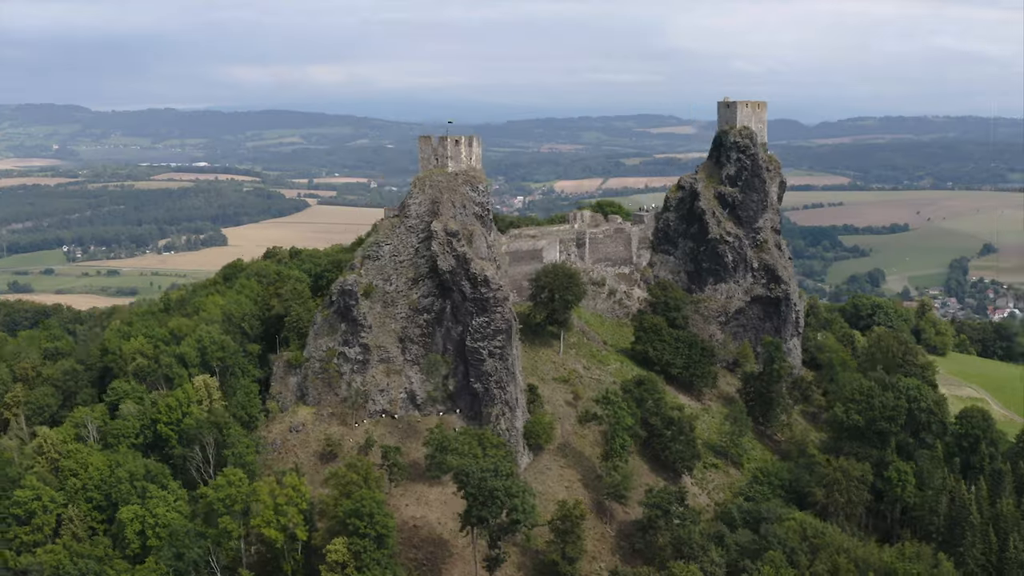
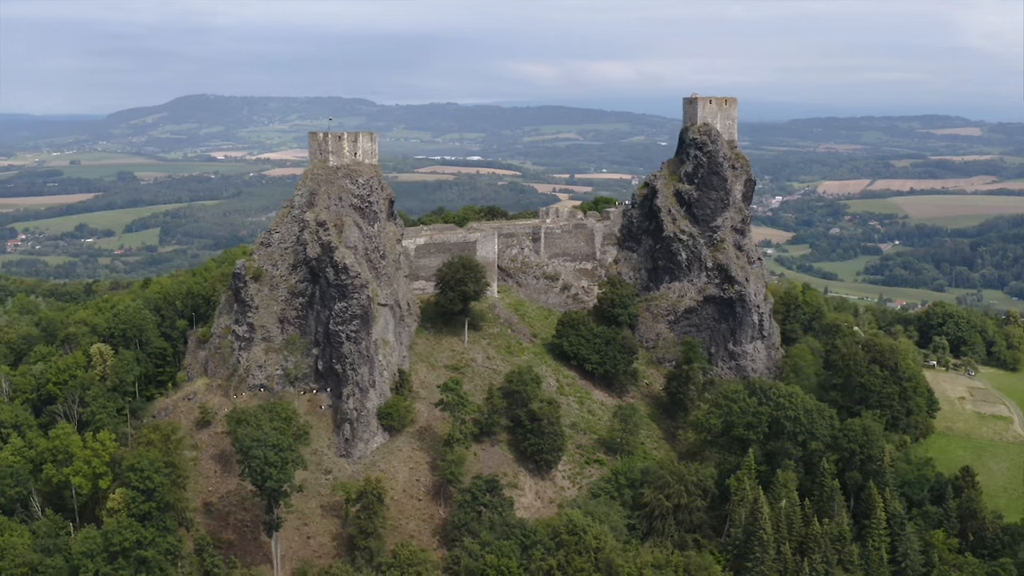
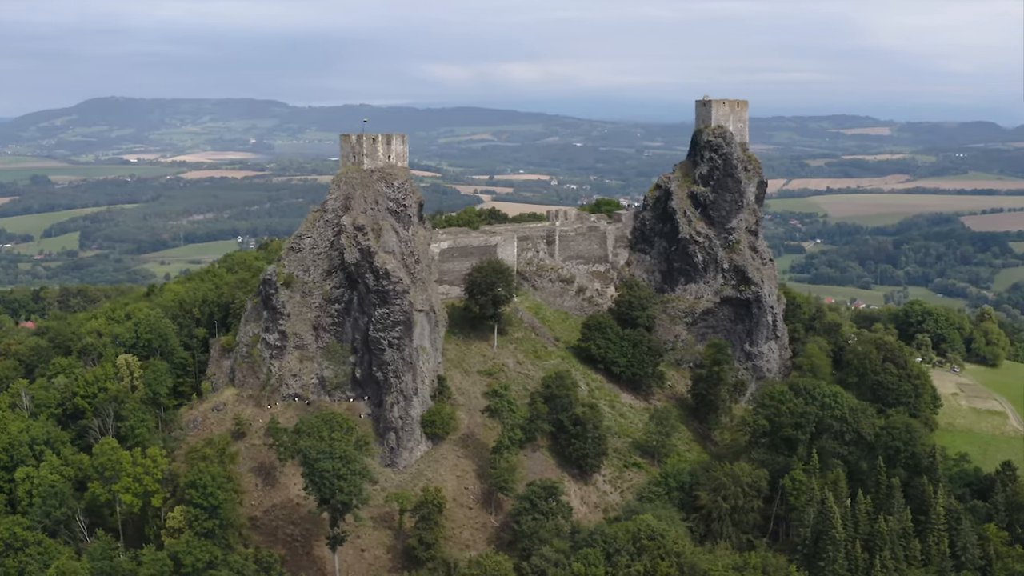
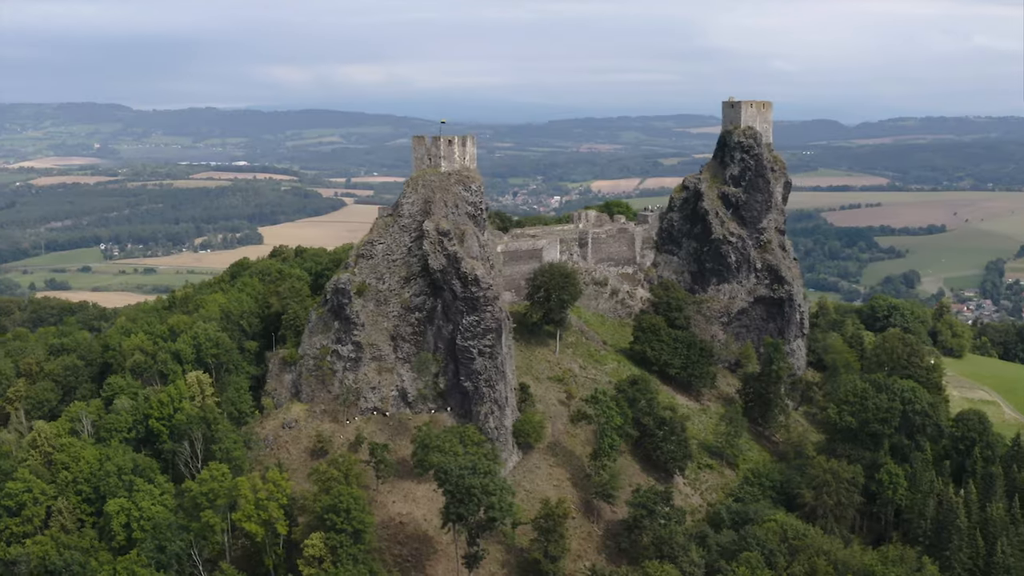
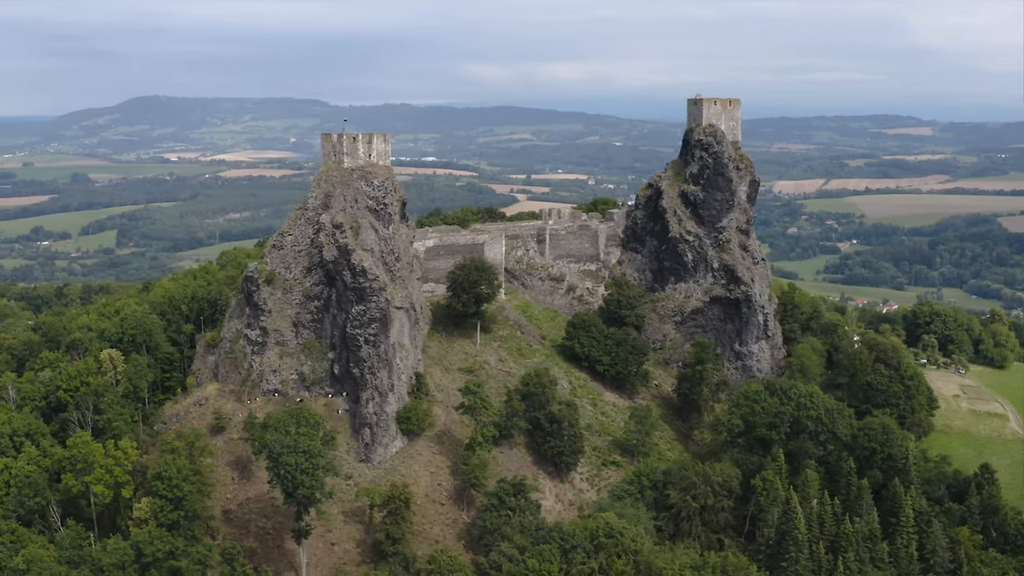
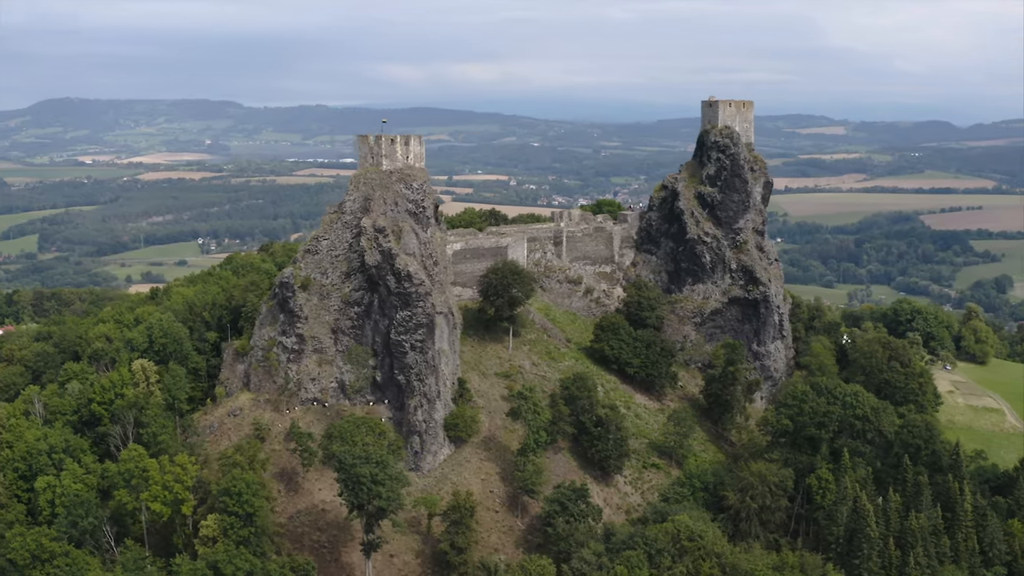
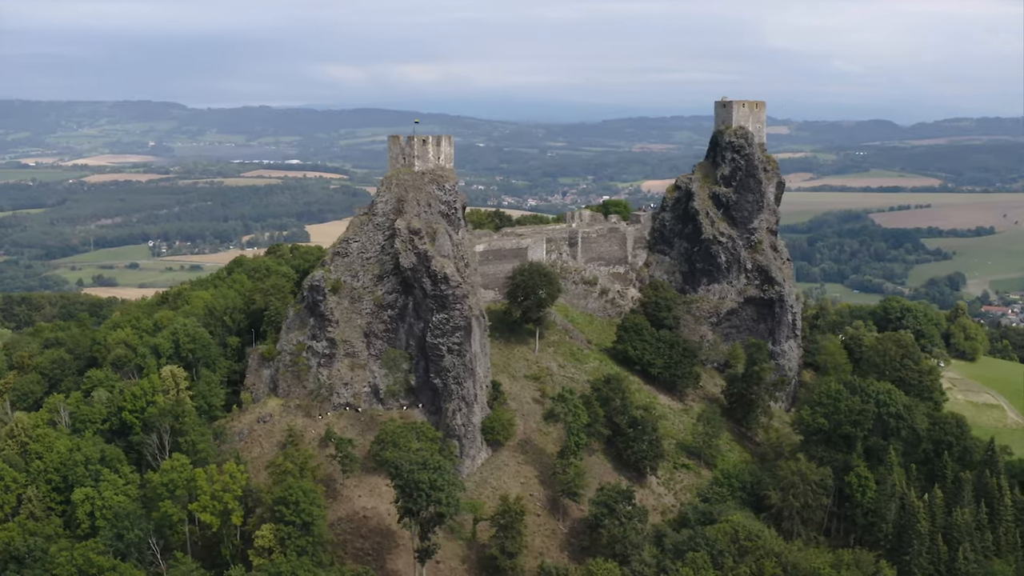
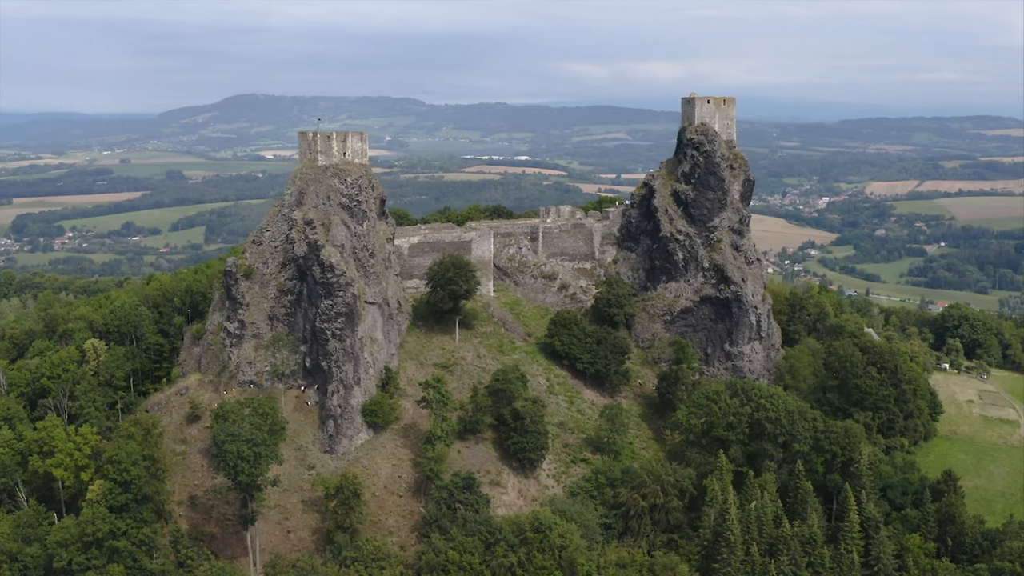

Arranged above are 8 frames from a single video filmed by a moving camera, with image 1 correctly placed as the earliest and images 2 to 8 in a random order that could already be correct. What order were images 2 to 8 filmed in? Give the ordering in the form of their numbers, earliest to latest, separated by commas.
4, 7, 6, 3, 5, 2, 8
